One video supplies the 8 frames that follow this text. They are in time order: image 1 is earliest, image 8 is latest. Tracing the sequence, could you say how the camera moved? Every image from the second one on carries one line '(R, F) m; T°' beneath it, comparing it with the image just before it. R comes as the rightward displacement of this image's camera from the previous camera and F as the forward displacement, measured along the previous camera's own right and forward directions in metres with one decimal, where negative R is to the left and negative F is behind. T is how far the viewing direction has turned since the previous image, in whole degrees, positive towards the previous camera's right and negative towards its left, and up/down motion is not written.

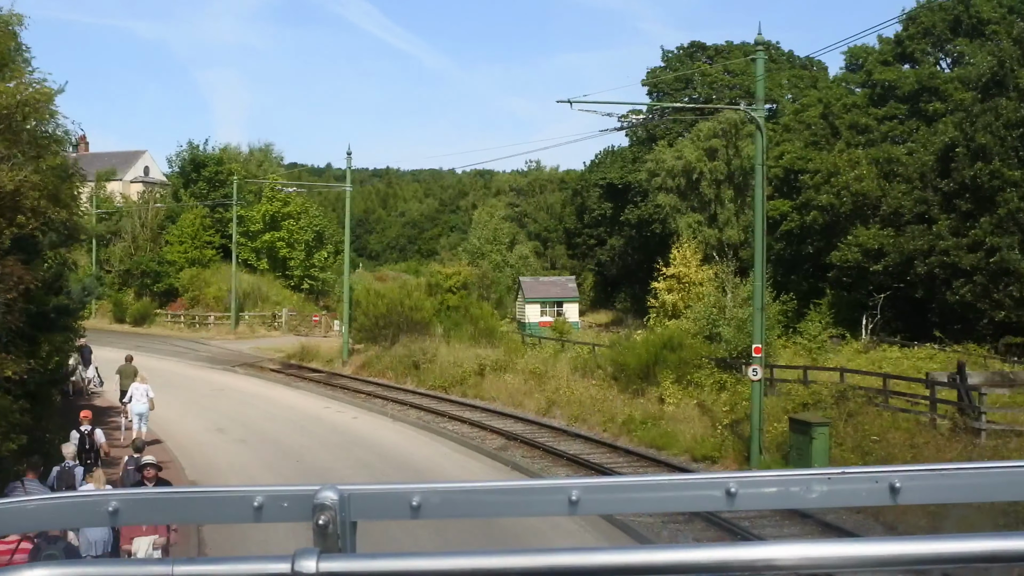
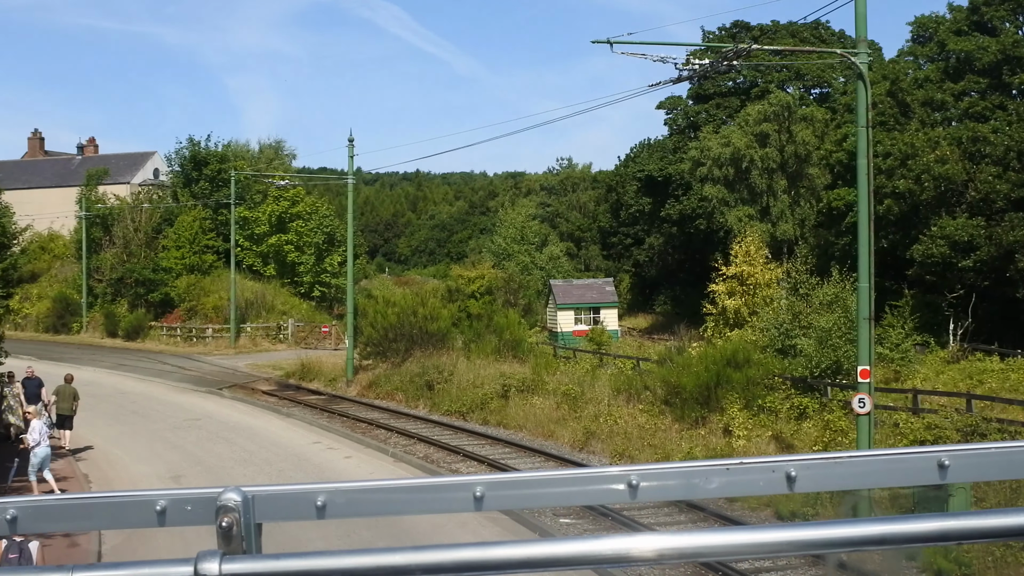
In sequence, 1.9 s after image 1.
(+0.1, +3.7) m; -1°
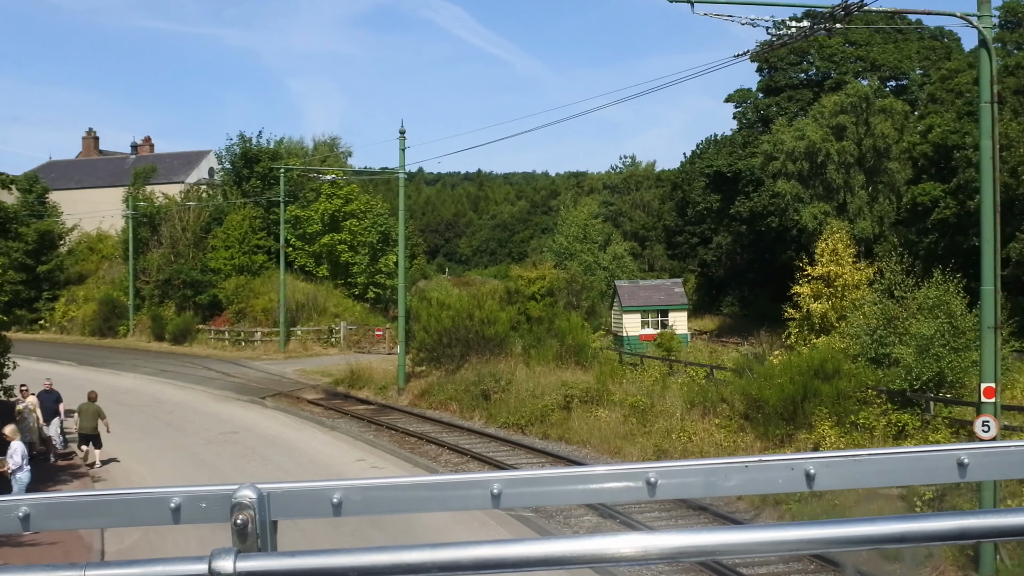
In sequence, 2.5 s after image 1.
(0.0, +1.6) m; -2°
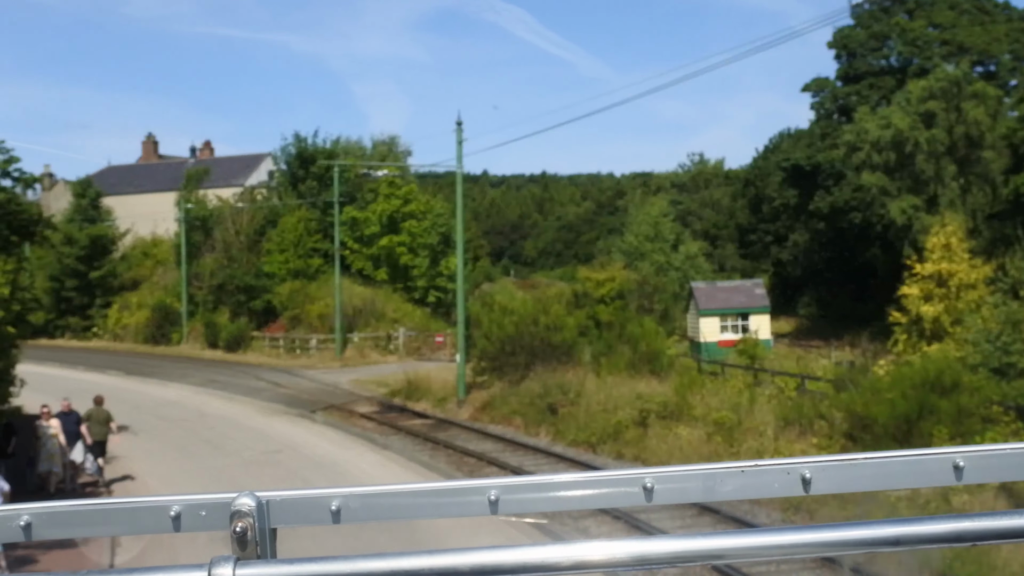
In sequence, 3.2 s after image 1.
(0.0, +1.8) m; -2°
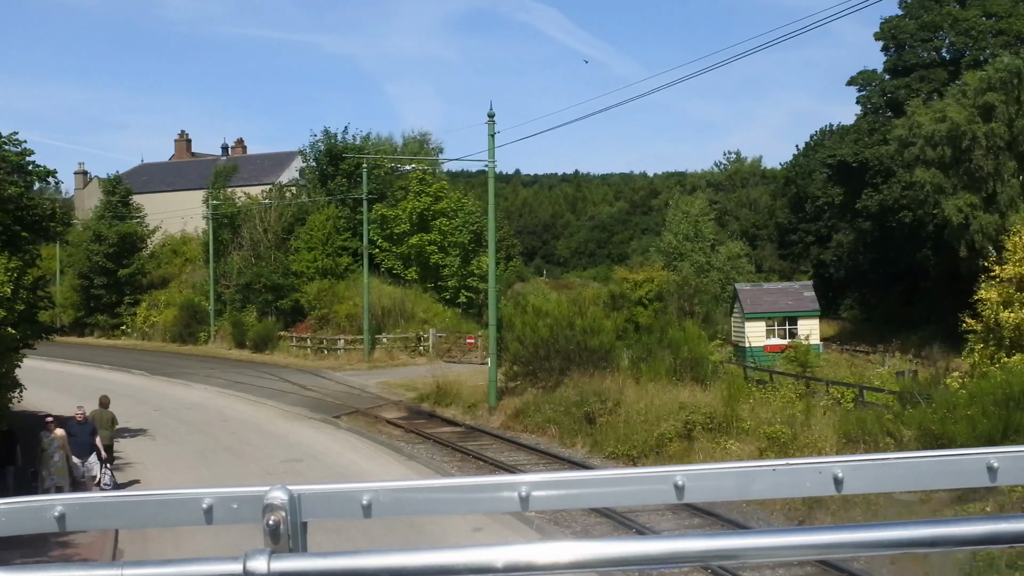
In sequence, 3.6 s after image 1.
(0.0, +1.1) m; -1°
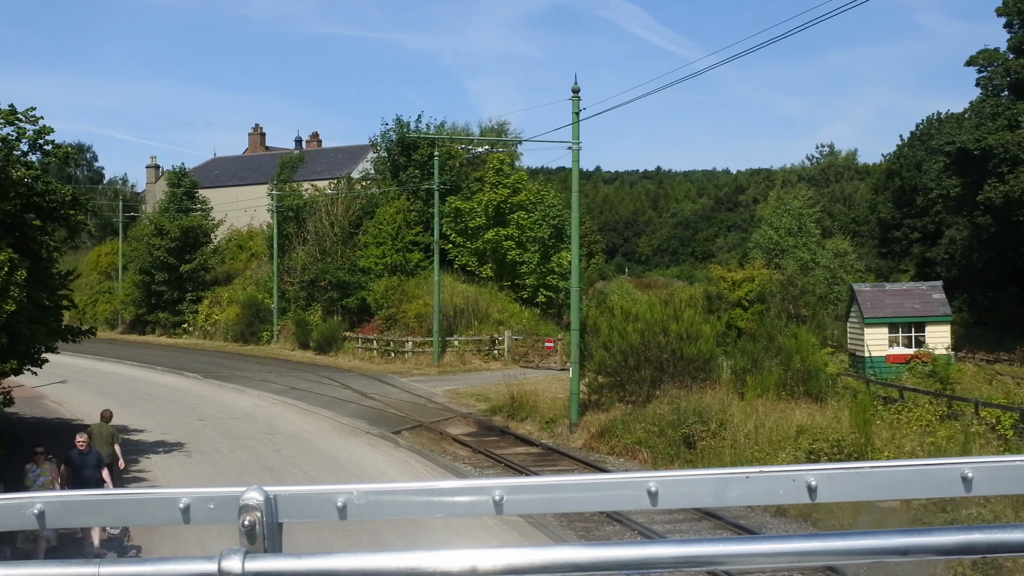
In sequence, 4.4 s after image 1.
(-0.1, +2.5) m; -3°
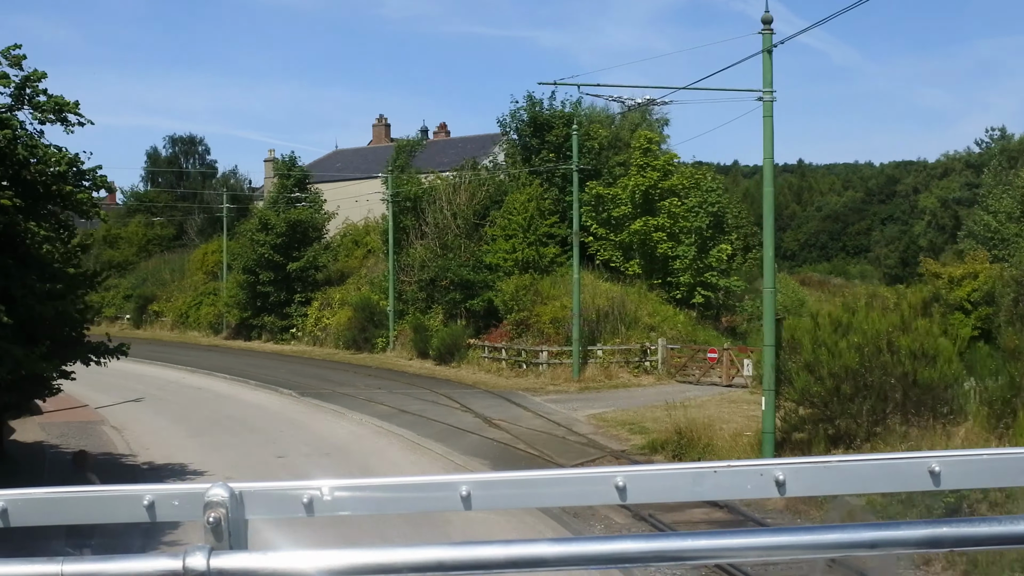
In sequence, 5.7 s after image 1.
(-0.3, +4.5) m; -5°
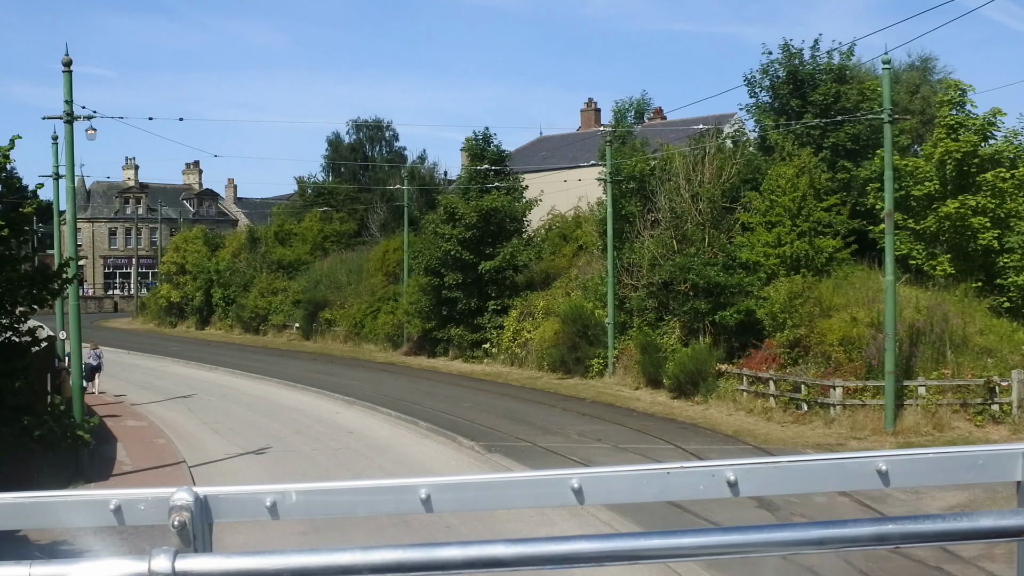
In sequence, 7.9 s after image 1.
(-0.7, +6.9) m; -7°
